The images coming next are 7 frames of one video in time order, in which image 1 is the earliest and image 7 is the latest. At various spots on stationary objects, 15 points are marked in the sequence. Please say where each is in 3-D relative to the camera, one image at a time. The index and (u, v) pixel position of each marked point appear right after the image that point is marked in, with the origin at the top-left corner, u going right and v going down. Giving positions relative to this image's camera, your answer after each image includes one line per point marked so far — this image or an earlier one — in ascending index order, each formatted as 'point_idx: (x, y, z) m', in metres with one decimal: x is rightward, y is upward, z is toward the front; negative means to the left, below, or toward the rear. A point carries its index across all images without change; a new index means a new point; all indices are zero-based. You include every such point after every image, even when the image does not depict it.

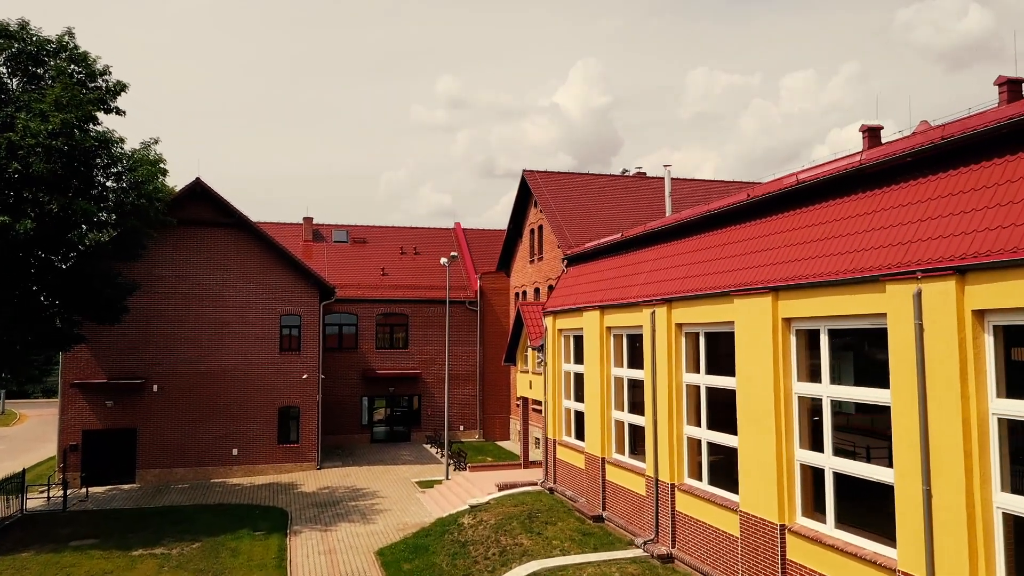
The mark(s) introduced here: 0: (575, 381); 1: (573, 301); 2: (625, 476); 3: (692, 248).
0: (+1.7, -2.5, +18.5) m
1: (+1.6, -0.4, +18.2) m
2: (+2.5, -4.1, +15.2) m
3: (+3.6, +0.8, +13.9) m
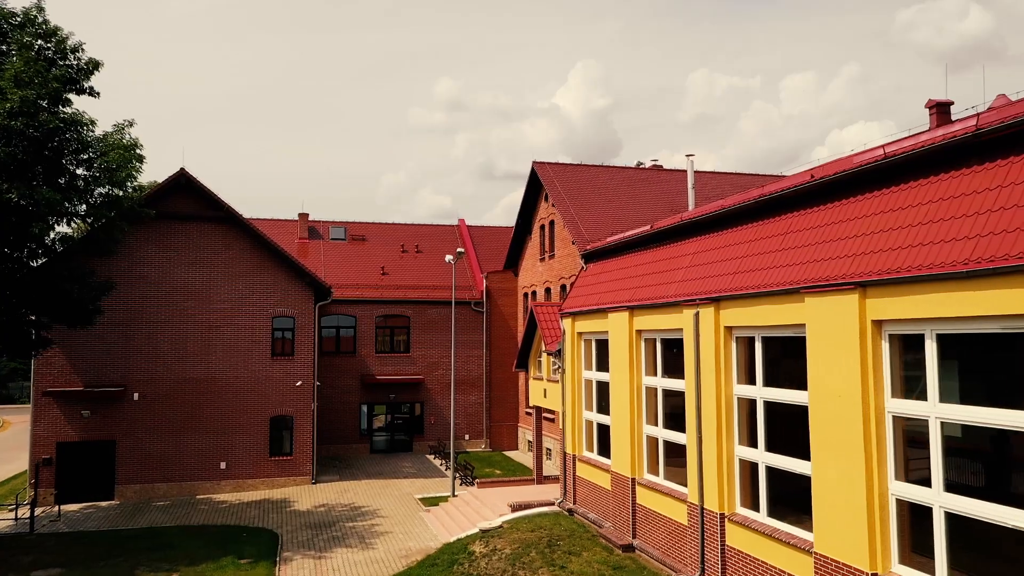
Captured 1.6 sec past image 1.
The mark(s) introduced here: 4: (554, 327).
0: (+2.0, -2.4, +16.6) m
1: (+2.0, -0.4, +16.3) m
2: (+2.8, -4.0, +13.3) m
3: (+3.9, +0.8, +12.0) m
4: (+1.2, -1.1, +19.4) m
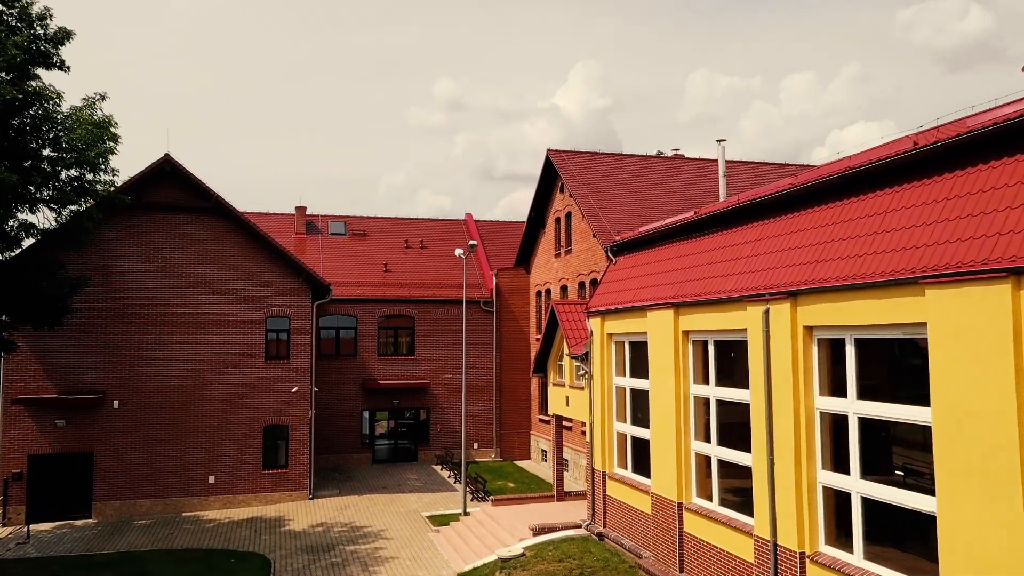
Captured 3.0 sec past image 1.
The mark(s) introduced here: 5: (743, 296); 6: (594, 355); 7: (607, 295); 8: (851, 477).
0: (+2.5, -2.3, +14.6) m
1: (+2.4, -0.2, +14.4) m
2: (+3.3, -3.9, +11.3) m
3: (+4.4, +1.0, +10.0) m
4: (+1.6, -1.0, +17.4) m
5: (+3.5, -0.1, +10.7) m
6: (+1.9, -1.5, +15.8) m
7: (+2.2, -0.2, +15.7) m
8: (+4.3, -2.4, +9.0) m
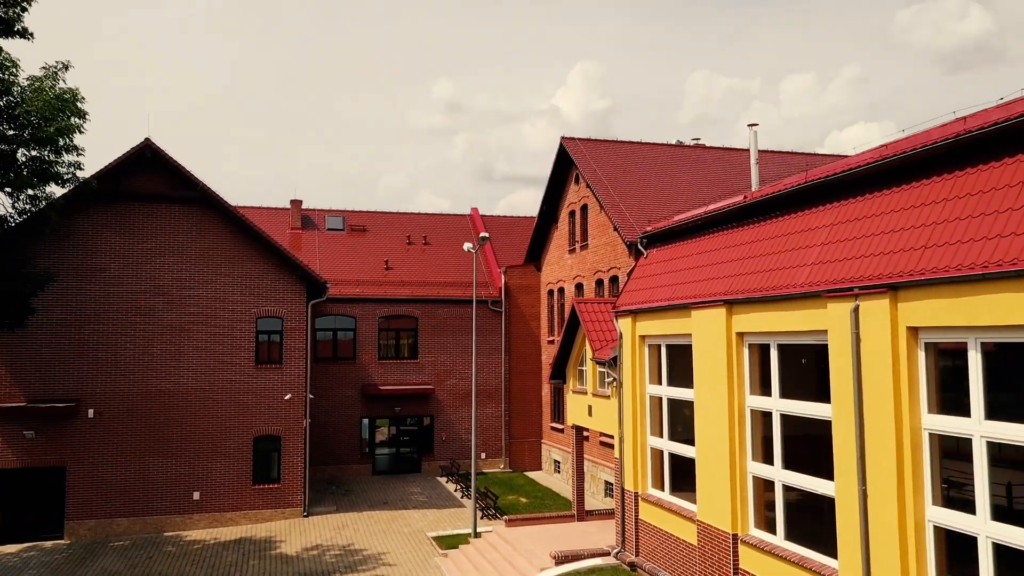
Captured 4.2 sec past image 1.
0: (+2.9, -2.3, +12.8) m
1: (+2.8, -0.2, +12.6) m
2: (+3.7, -3.8, +9.5) m
3: (+4.8, +1.0, +8.2) m
4: (+2.0, -0.9, +15.6) m
5: (+3.9, 0.0, +8.9) m
6: (+2.2, -1.4, +14.0) m
7: (+2.6, -0.1, +13.9) m
8: (+4.7, -2.3, +7.2) m
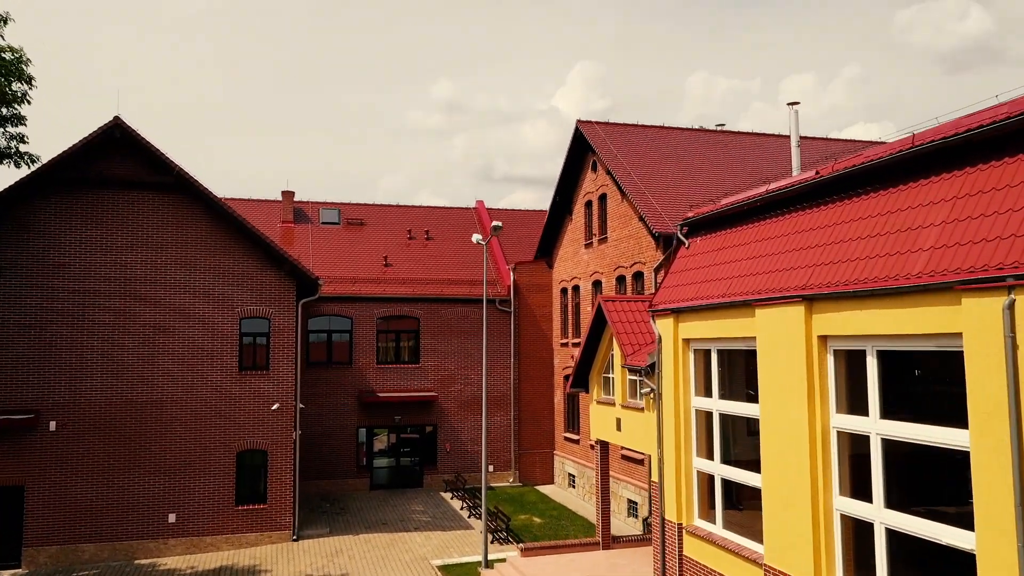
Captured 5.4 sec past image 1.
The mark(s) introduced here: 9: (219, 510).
0: (+3.3, -2.2, +10.7) m
1: (+3.2, -0.1, +10.5) m
2: (+4.1, -3.7, +7.5) m
3: (+5.2, +1.1, +6.2) m
4: (+2.4, -0.8, +13.5) m
5: (+4.3, +0.1, +6.8) m
6: (+2.6, -1.4, +12.0) m
7: (+2.9, 0.0, +11.8) m
8: (+5.1, -2.2, +5.1) m
9: (-7.3, -5.5, +17.4) m
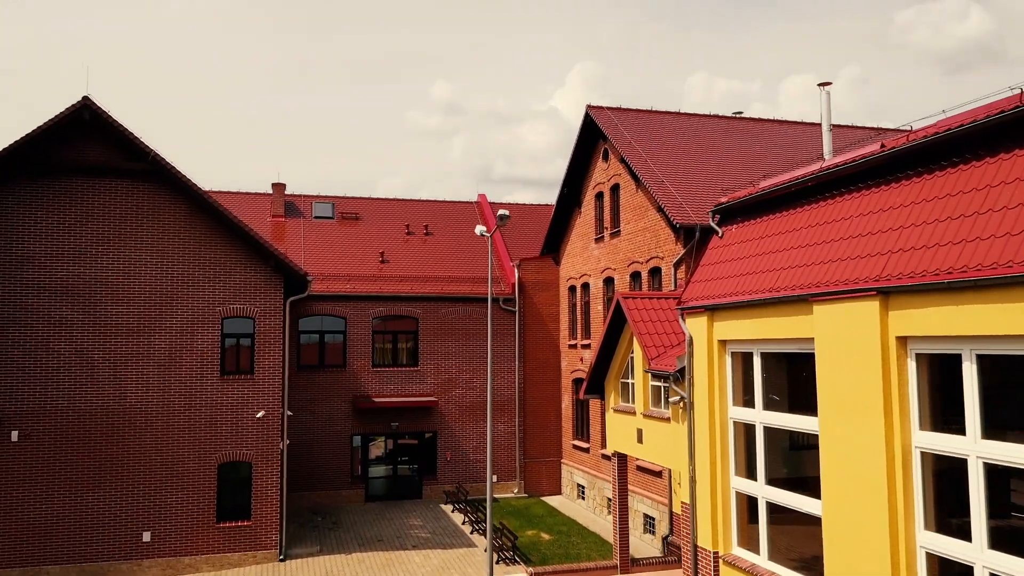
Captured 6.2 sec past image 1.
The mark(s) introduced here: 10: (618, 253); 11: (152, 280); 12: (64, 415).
0: (+3.4, -2.1, +9.3) m
1: (+3.3, 0.0, +9.1) m
2: (+4.2, -3.6, +6.0) m
3: (+5.3, +1.2, +4.7) m
4: (+2.5, -0.7, +12.1) m
5: (+4.4, +0.2, +5.4) m
6: (+2.7, -1.3, +10.5) m
7: (+3.1, +0.1, +10.4) m
8: (+5.2, -2.1, +3.7) m
9: (-7.1, -5.4, +15.9) m
10: (+2.8, +0.9, +18.6) m
11: (-8.3, +0.2, +16.1) m
12: (-9.8, -2.8, +15.4) m
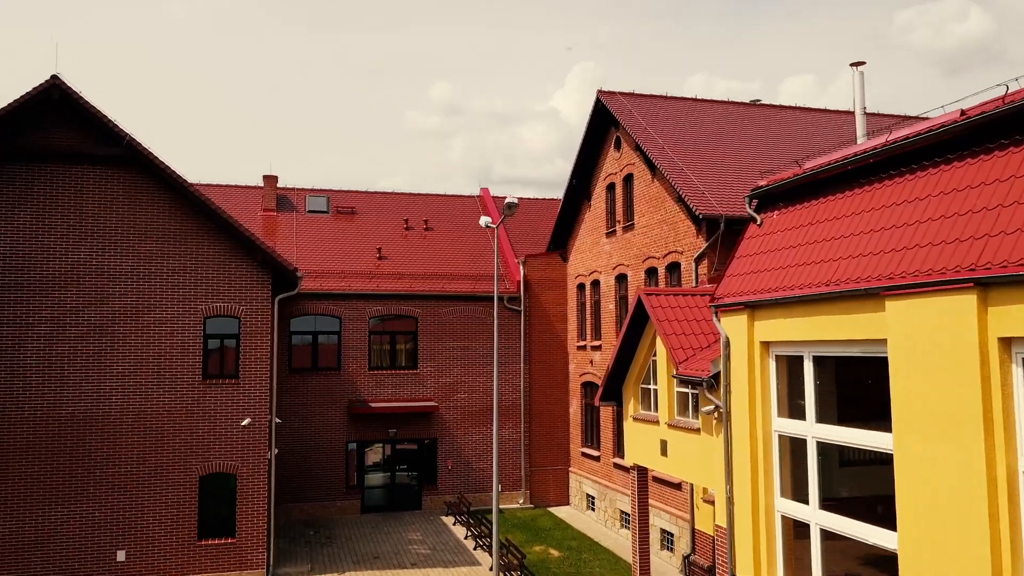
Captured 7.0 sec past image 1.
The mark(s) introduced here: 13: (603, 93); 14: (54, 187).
0: (+3.6, -2.0, +8.0) m
1: (+3.5, +0.1, +7.8) m
2: (+4.4, -3.6, +4.7) m
3: (+5.5, +1.3, +3.5) m
4: (+2.7, -0.7, +10.8) m
5: (+4.6, +0.2, +4.1) m
6: (+2.9, -1.2, +9.3) m
7: (+3.2, +0.2, +9.1) m
8: (+5.4, -2.0, +2.4) m
9: (-7.0, -5.4, +14.7) m
10: (+3.0, +1.0, +17.3) m
11: (-8.1, +0.3, +14.8) m
12: (-9.6, -2.7, +14.1) m
13: (+2.3, +5.0, +17.9) m
14: (-9.5, +2.1, +14.5) m
